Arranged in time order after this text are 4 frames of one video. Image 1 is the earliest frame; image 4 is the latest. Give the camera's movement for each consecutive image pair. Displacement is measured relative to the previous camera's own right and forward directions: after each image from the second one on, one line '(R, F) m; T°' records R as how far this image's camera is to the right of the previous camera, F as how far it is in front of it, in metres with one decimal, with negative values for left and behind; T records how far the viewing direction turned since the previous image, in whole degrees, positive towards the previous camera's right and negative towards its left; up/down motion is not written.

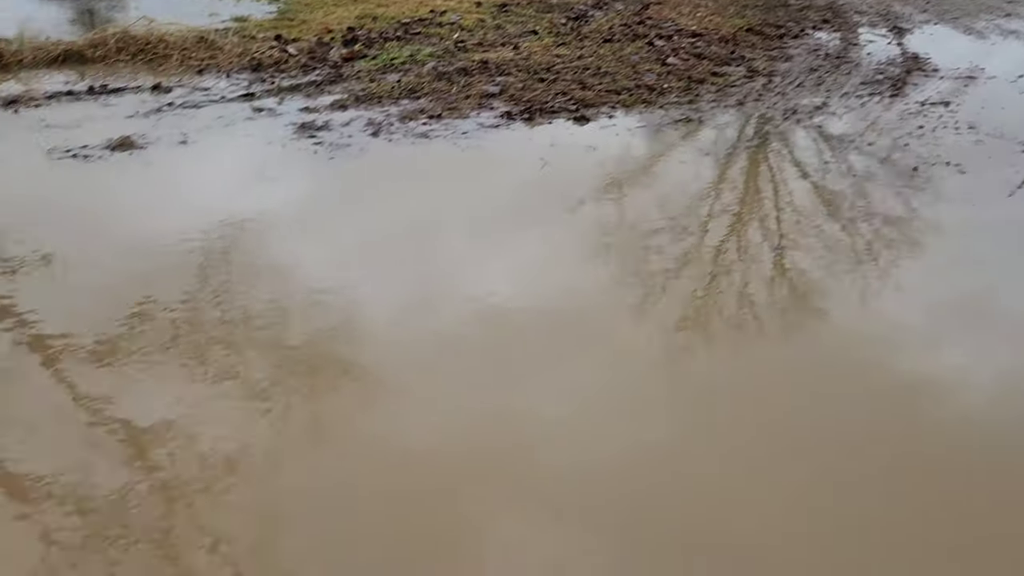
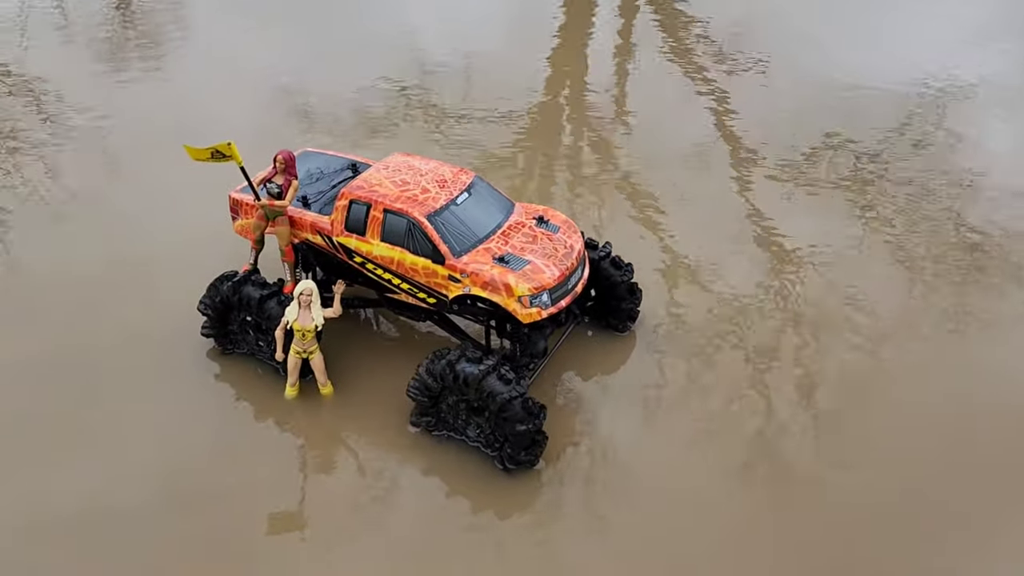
(-1.4, -0.4) m; -37°
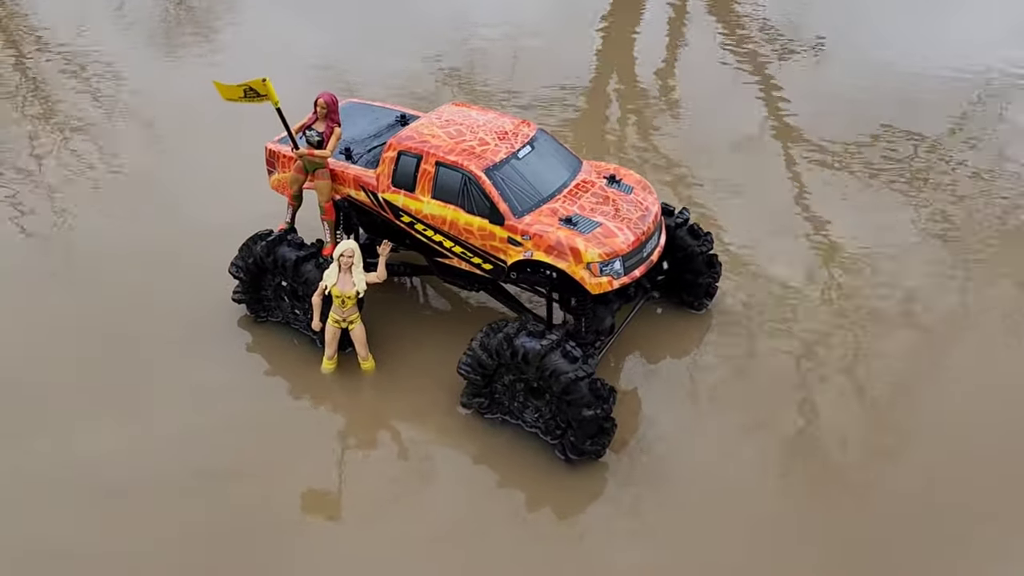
(-0.1, +0.6) m; -3°
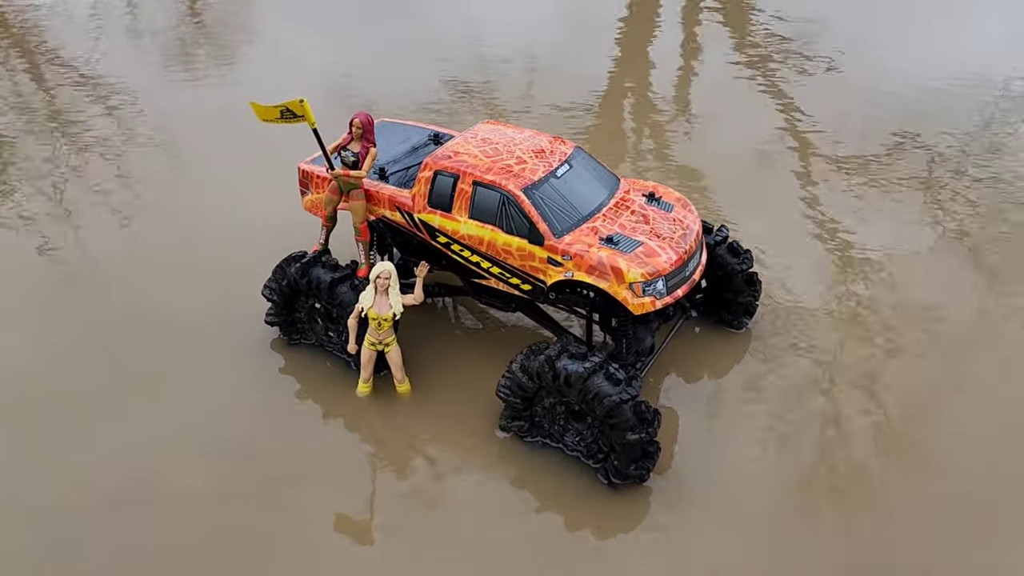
(-0.1, +0.1) m; -1°
